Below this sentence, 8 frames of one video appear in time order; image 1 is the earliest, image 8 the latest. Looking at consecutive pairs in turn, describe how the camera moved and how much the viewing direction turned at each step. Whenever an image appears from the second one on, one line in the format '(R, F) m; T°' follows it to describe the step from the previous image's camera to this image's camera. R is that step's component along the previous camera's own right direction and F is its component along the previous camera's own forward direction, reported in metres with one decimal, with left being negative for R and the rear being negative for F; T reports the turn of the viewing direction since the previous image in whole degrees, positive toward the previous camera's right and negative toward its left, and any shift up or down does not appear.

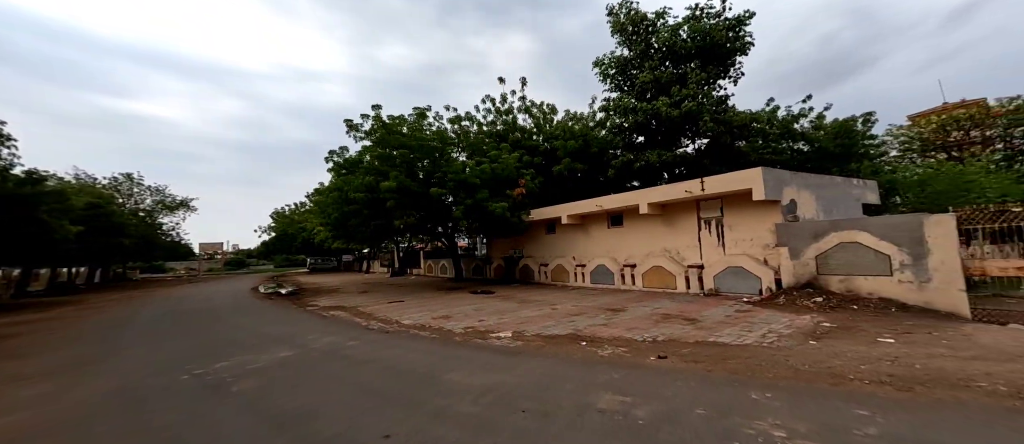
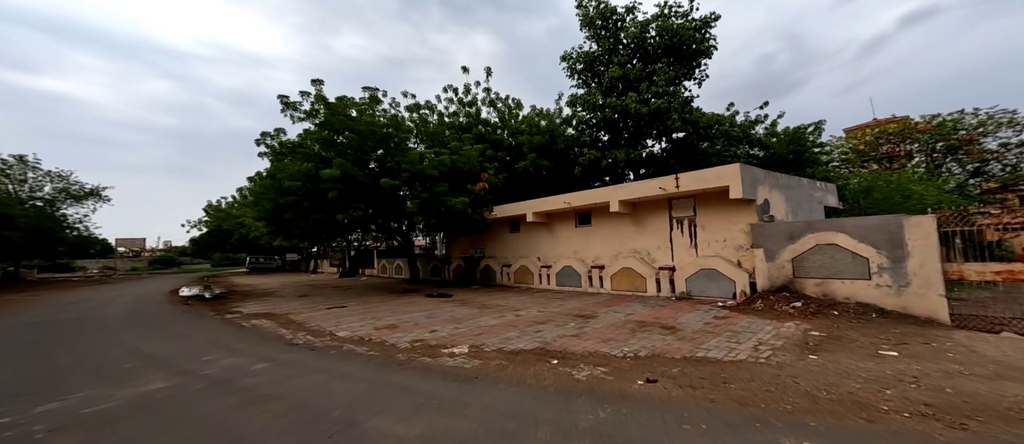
(0.0, +1.1) m; +6°
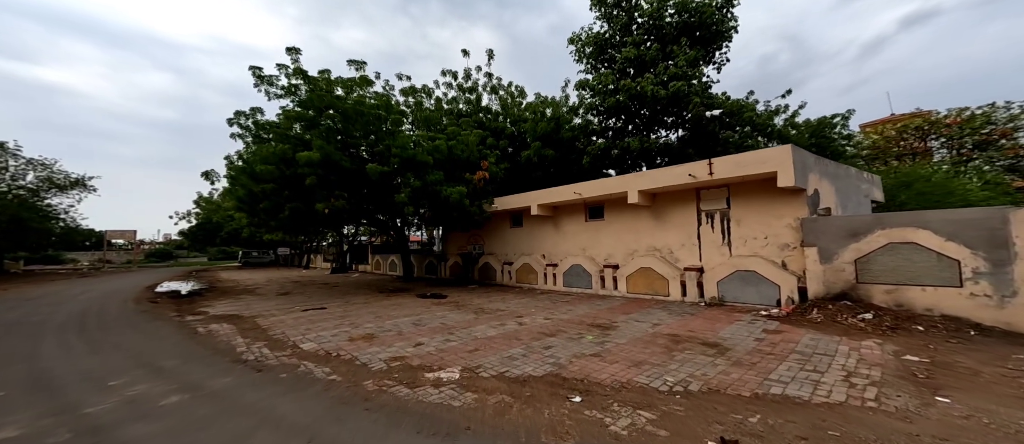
(-0.1, +1.4) m; 0°
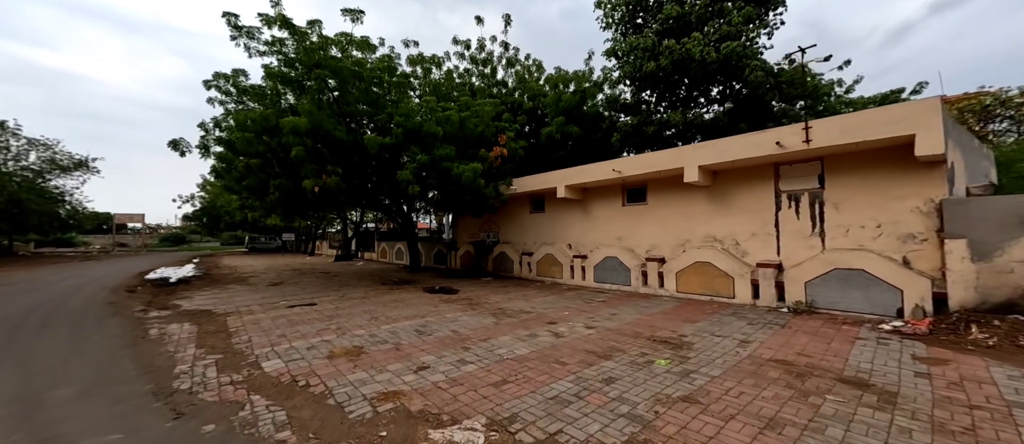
(-0.4, +1.8) m; -1°
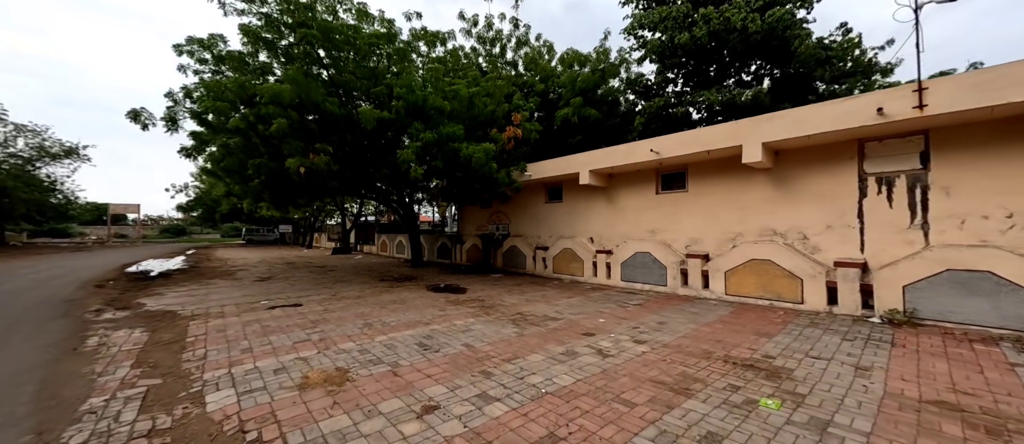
(-0.4, +1.3) m; 0°
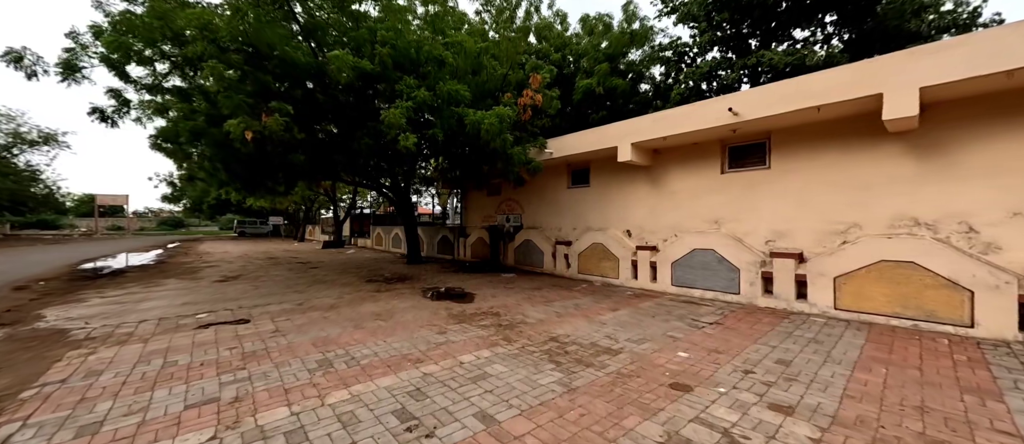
(-0.4, +2.0) m; 0°
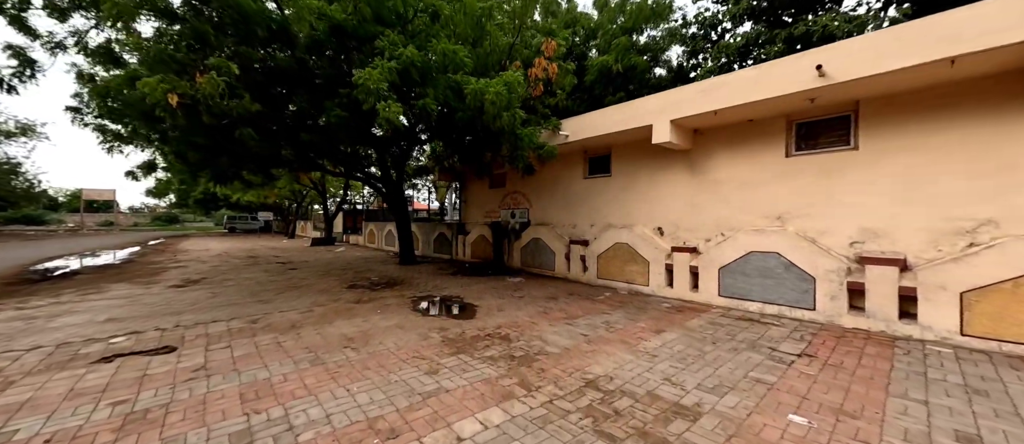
(-0.2, +1.3) m; 0°
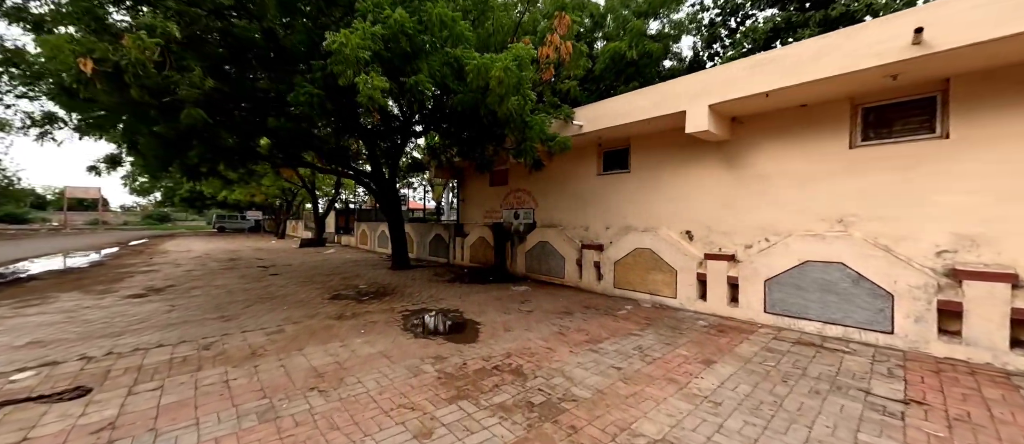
(-0.2, +0.9) m; +1°
